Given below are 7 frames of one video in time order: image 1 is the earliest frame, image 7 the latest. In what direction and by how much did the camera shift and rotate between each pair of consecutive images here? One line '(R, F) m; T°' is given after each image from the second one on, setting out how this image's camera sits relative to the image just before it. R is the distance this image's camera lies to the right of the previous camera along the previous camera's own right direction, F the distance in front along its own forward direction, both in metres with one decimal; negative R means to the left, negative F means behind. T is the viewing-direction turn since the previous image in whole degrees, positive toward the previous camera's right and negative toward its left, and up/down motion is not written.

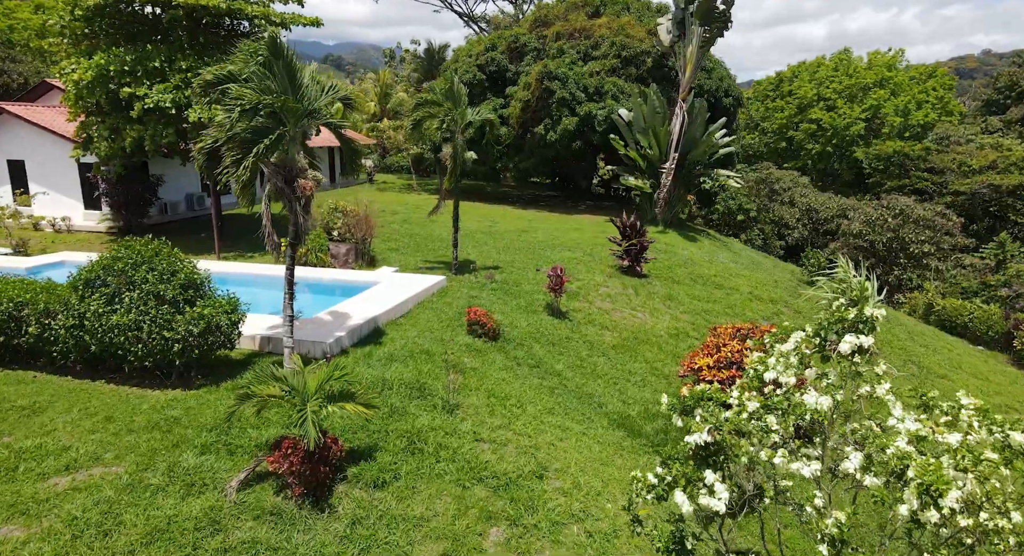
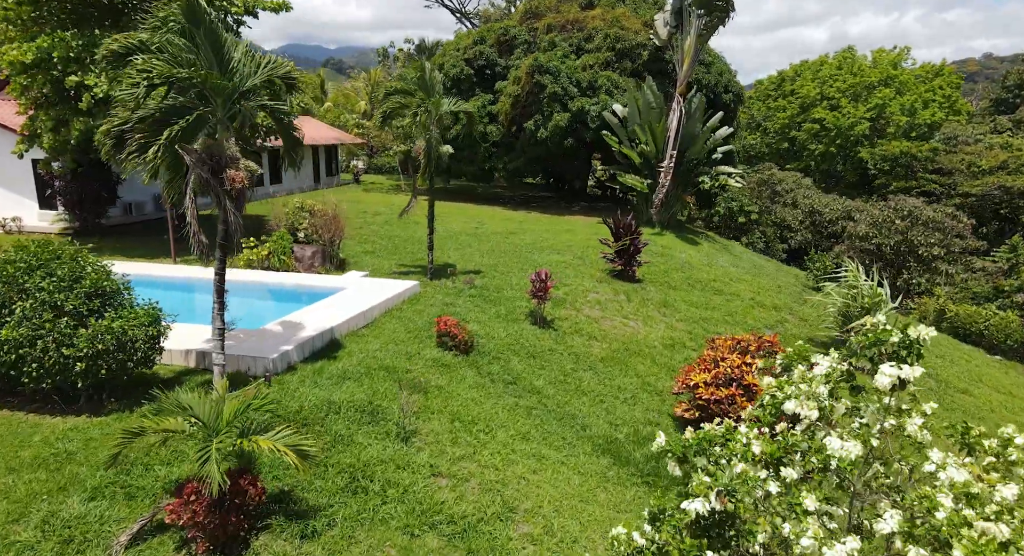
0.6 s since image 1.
(+0.3, +1.0) m; 0°
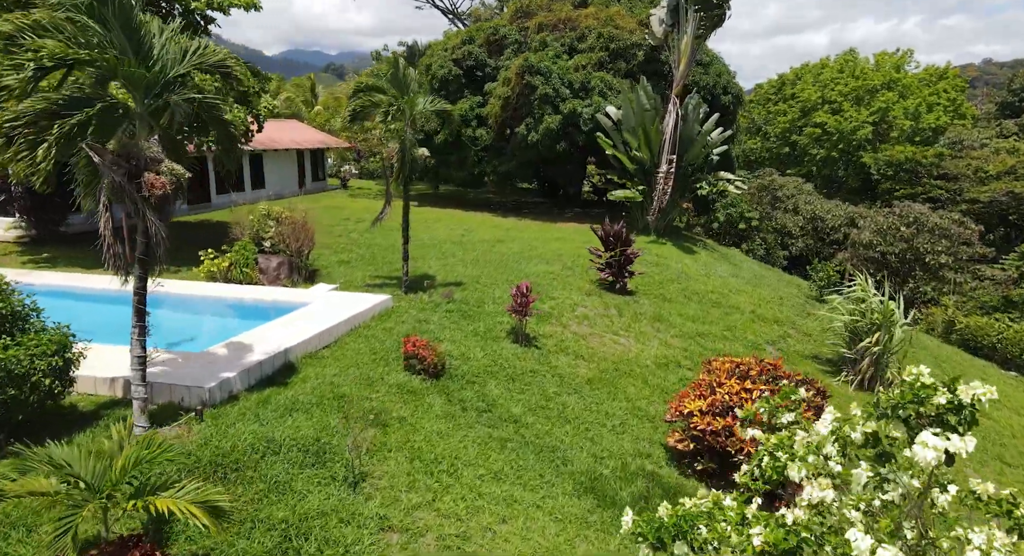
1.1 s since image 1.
(+0.3, +0.8) m; 0°
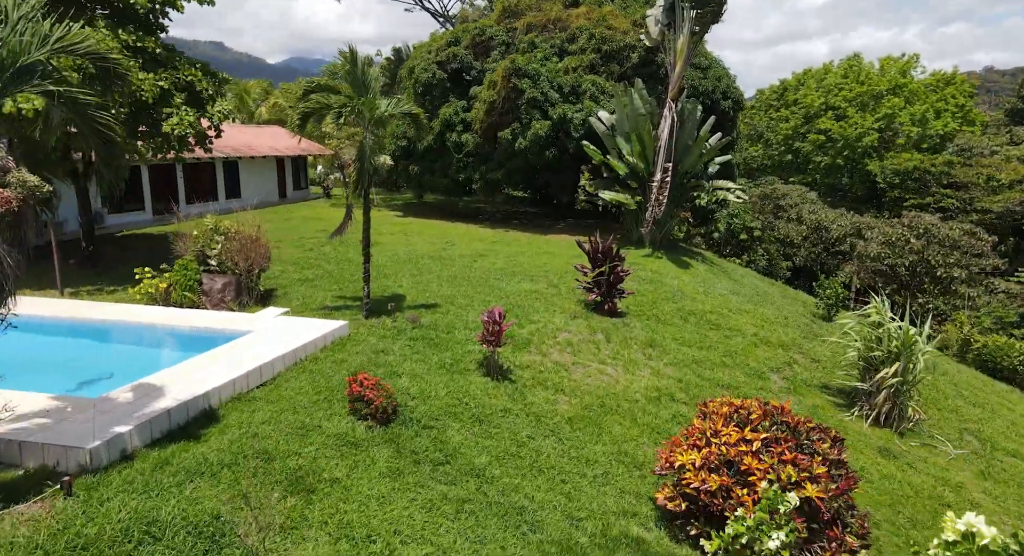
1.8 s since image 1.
(+0.4, +1.0) m; 0°
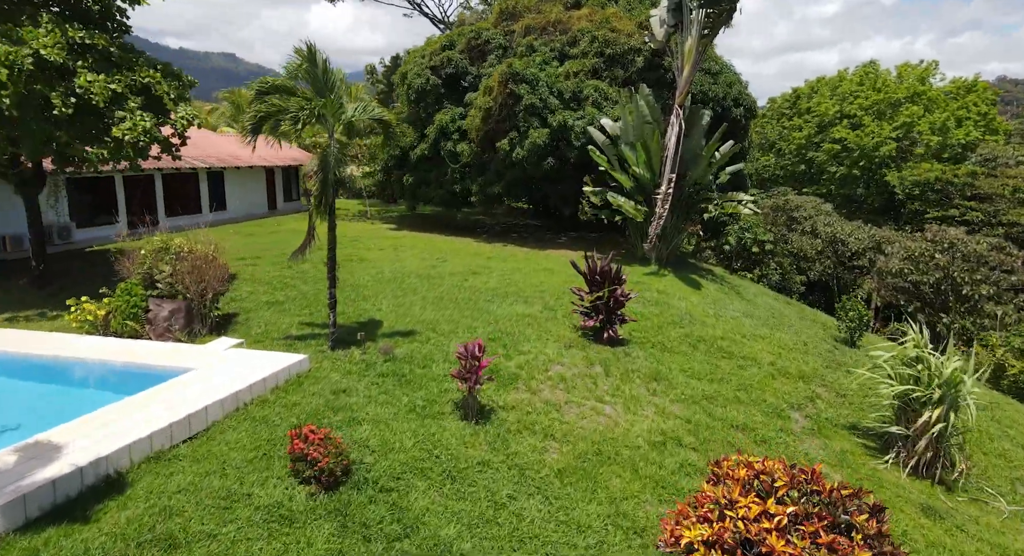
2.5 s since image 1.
(+0.3, +1.1) m; -1°
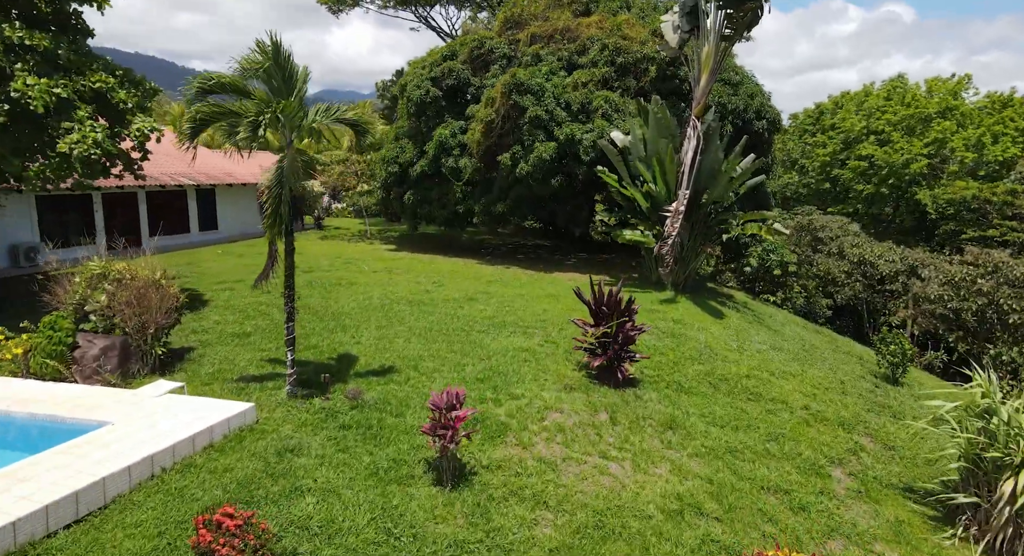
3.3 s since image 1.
(+0.3, +1.2) m; -2°
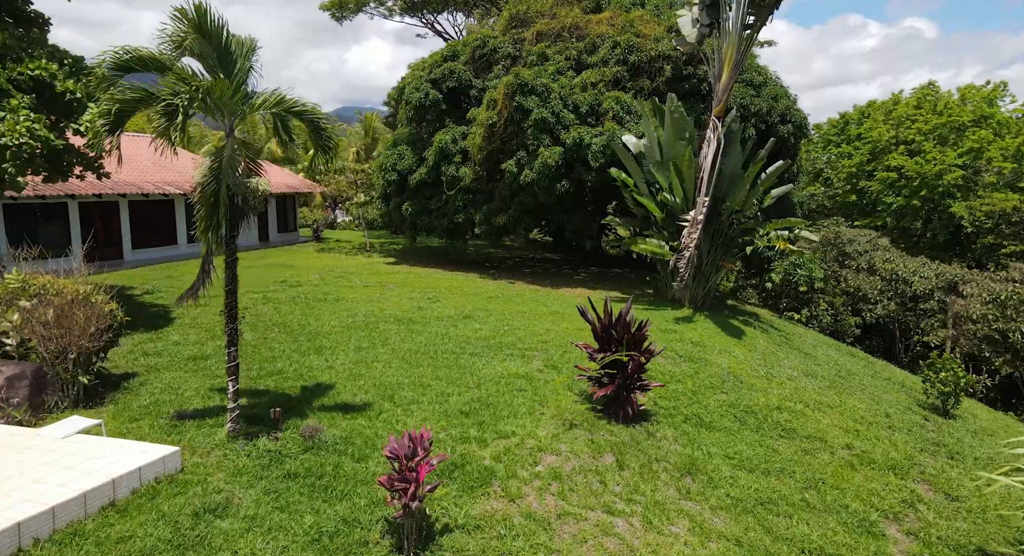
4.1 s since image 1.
(+0.3, +1.1) m; -2°
